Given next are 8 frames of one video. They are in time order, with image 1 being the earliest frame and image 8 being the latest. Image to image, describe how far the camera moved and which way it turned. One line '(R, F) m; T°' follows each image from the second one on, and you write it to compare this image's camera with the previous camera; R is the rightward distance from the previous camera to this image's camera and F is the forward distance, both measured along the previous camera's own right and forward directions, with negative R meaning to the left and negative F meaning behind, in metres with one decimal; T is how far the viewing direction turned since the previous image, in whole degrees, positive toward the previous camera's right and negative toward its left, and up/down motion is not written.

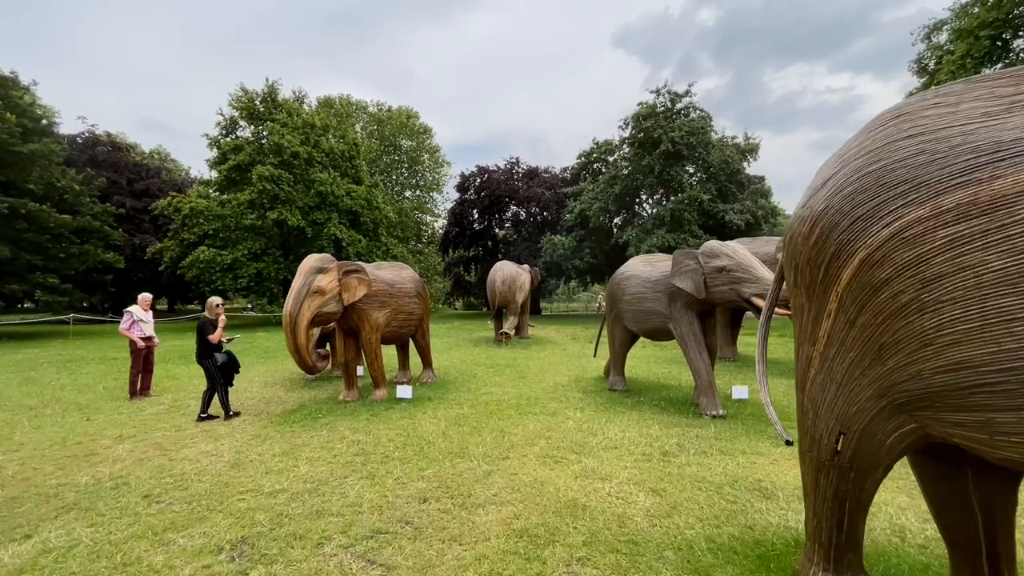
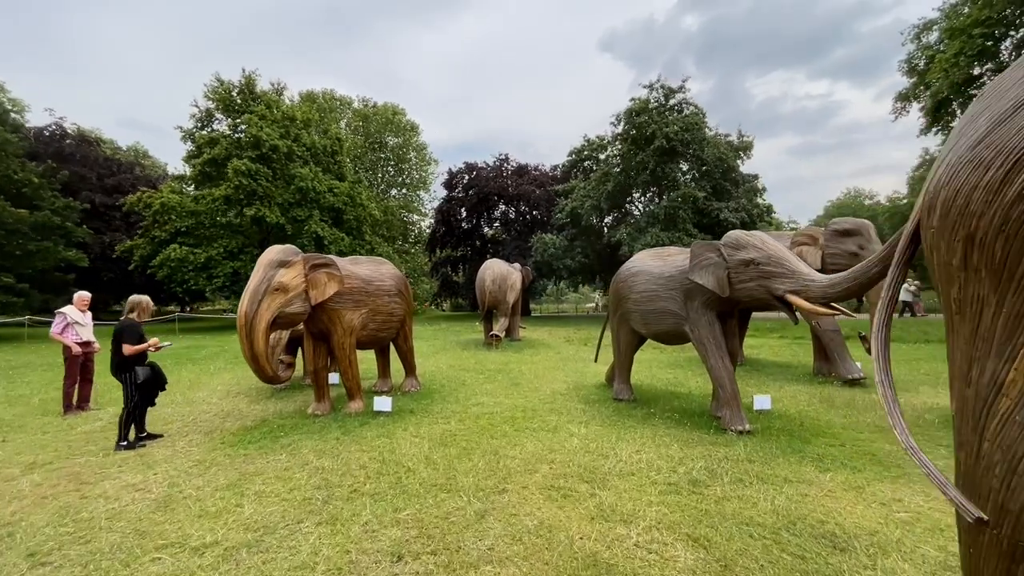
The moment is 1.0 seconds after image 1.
(-0.1, +0.7) m; +2°
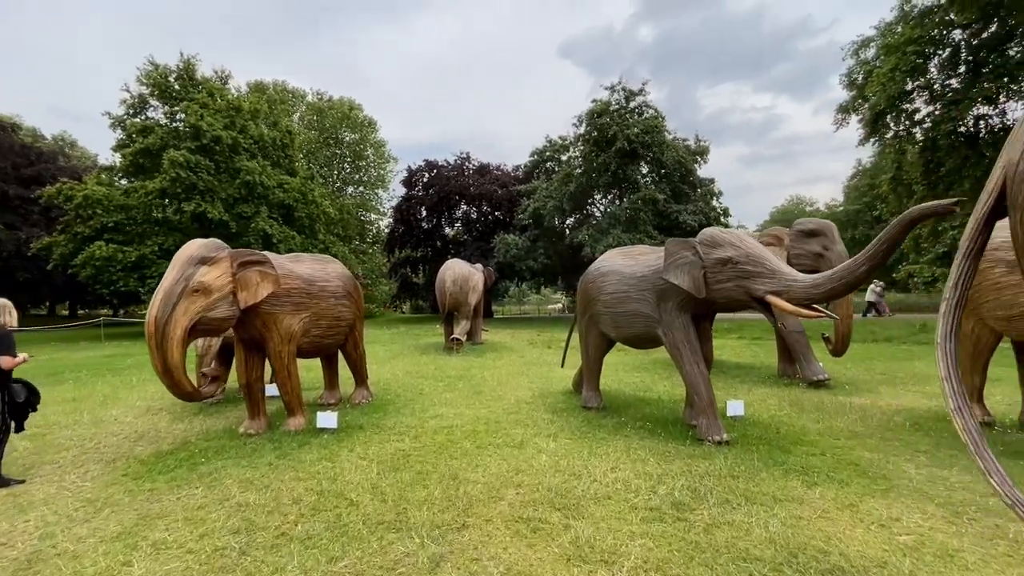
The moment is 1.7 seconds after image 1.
(0.0, +0.4) m; +5°
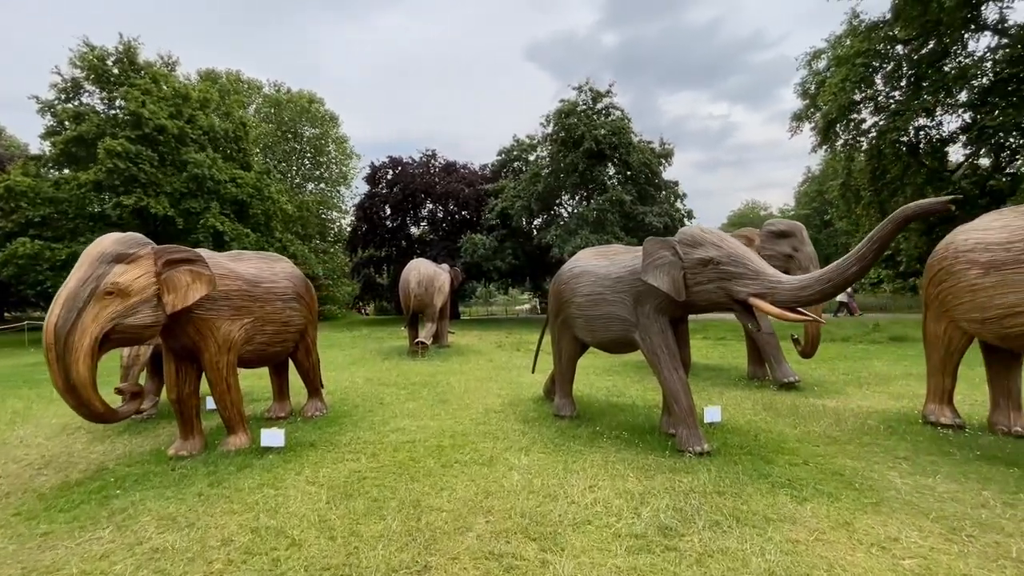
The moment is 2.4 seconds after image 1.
(0.0, +0.3) m; +4°
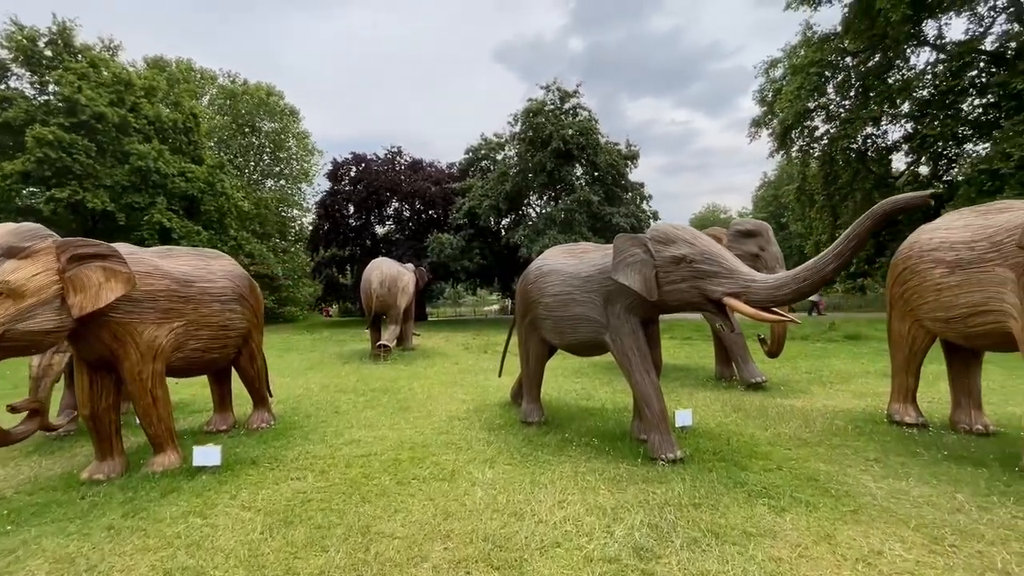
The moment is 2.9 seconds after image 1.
(0.0, +0.3) m; +4°
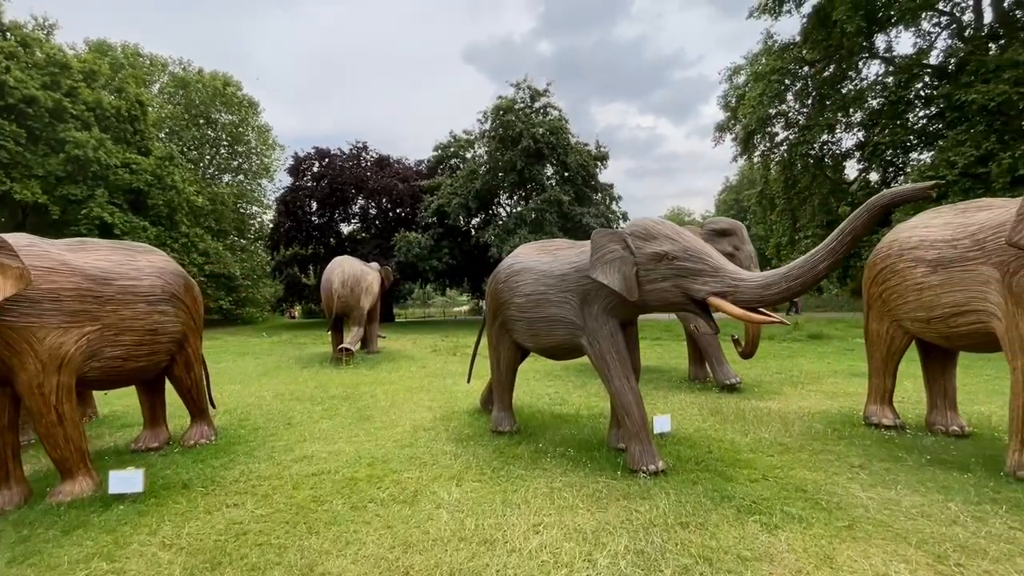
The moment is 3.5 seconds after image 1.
(0.0, +0.3) m; +4°
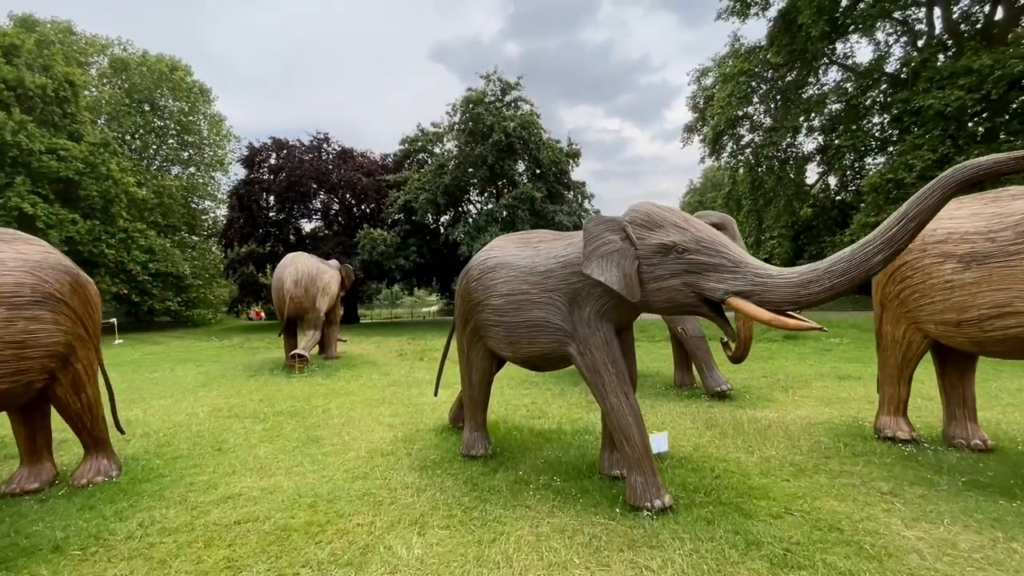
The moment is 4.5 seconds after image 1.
(0.0, +0.6) m; +4°
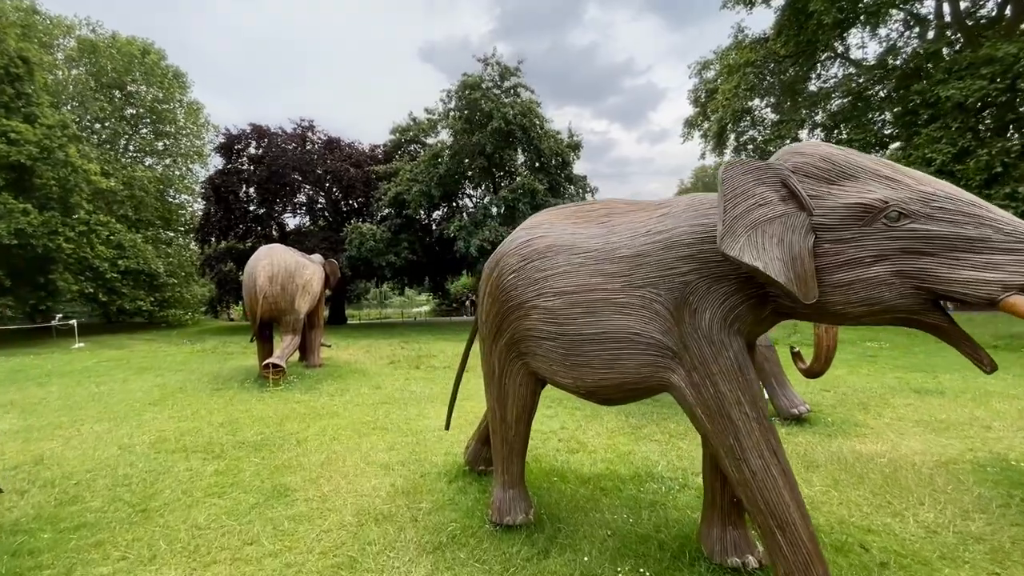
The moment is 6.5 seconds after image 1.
(-0.4, +1.2) m; +1°
